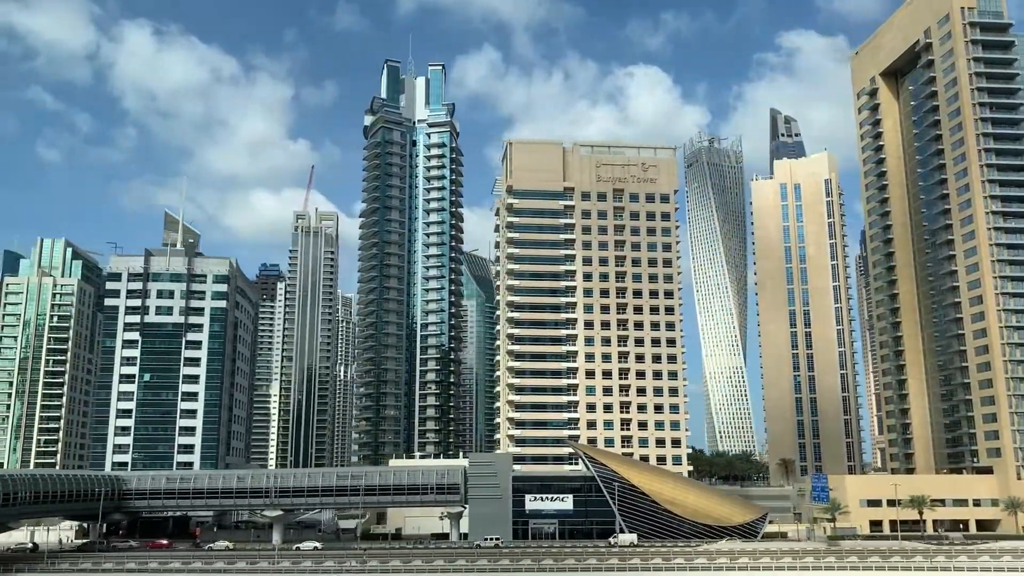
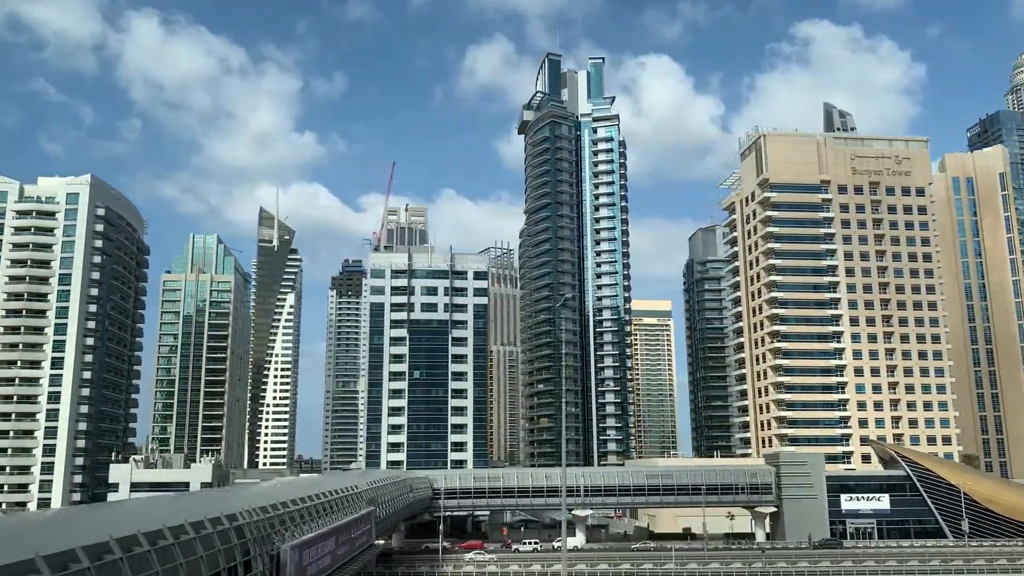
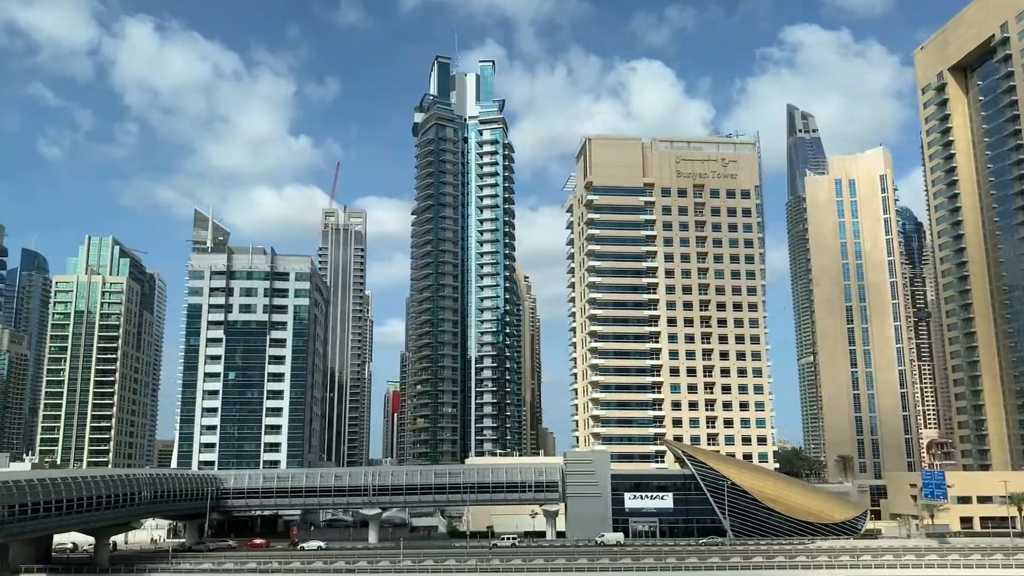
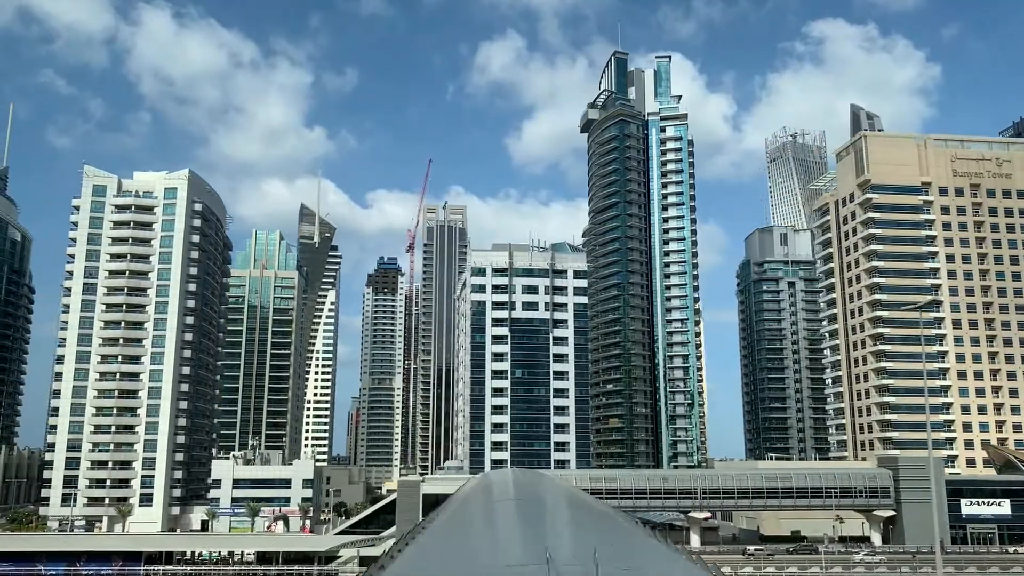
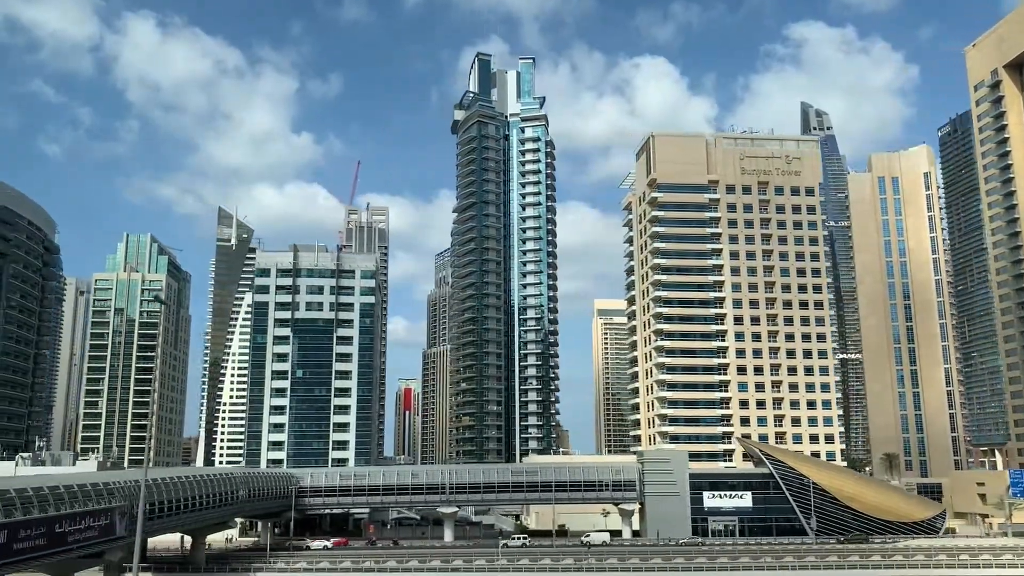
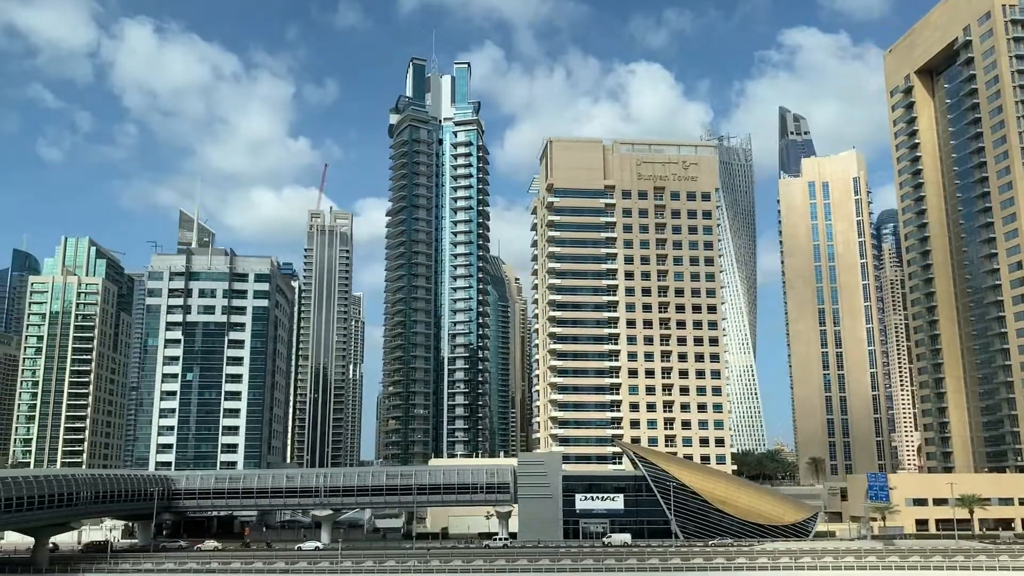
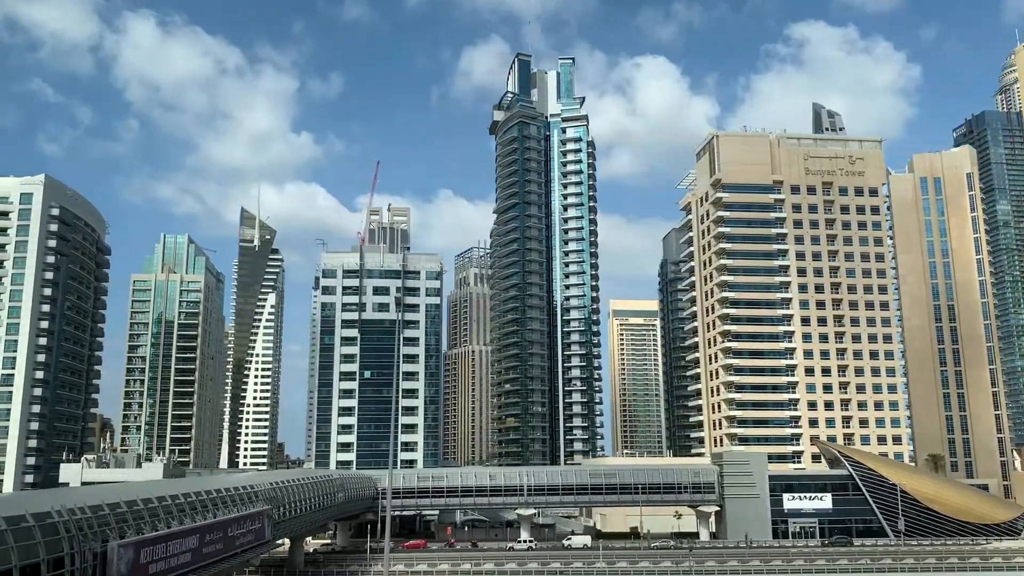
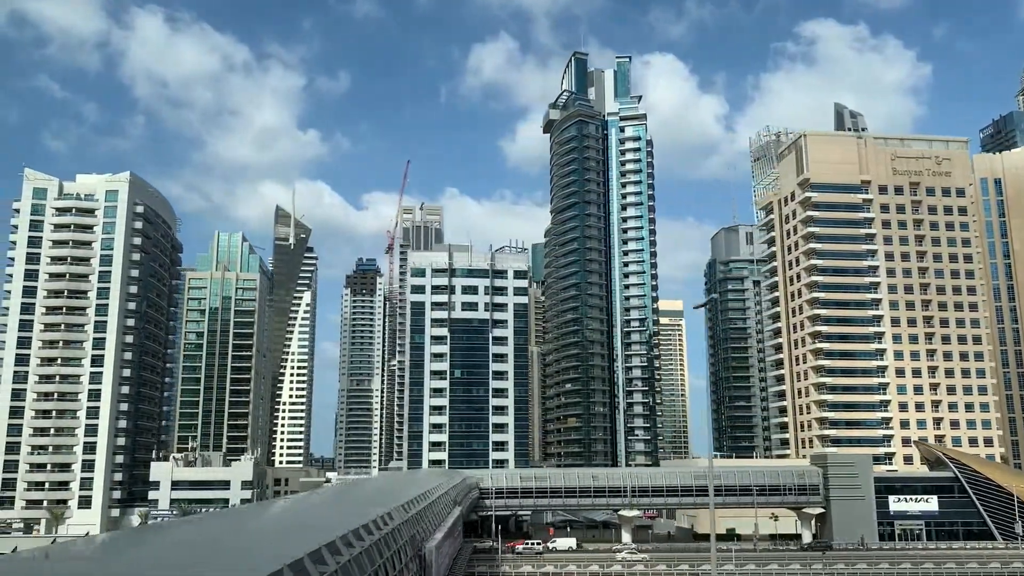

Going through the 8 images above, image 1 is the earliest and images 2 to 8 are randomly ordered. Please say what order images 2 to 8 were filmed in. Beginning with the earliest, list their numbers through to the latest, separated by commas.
6, 3, 5, 7, 2, 8, 4
